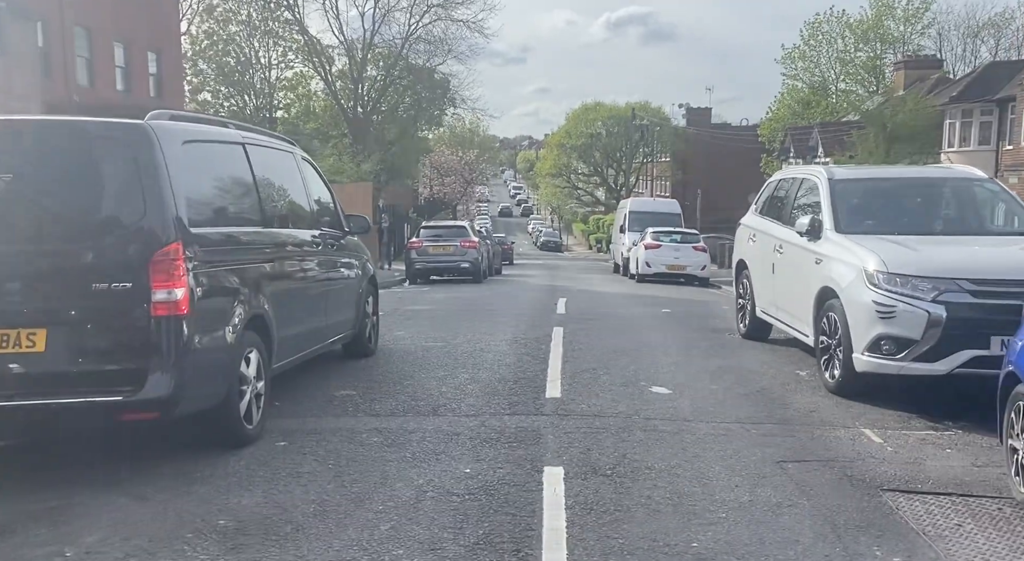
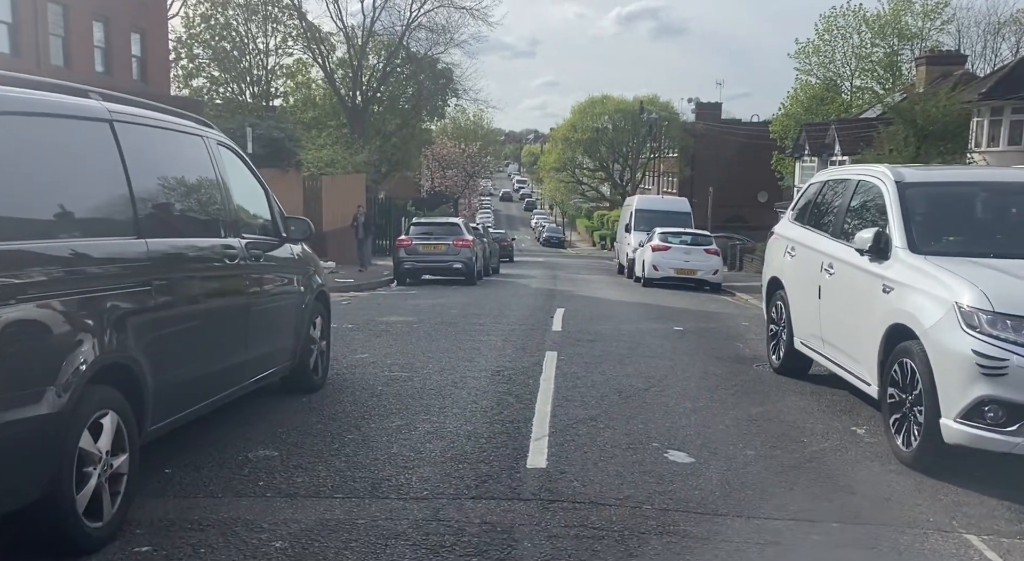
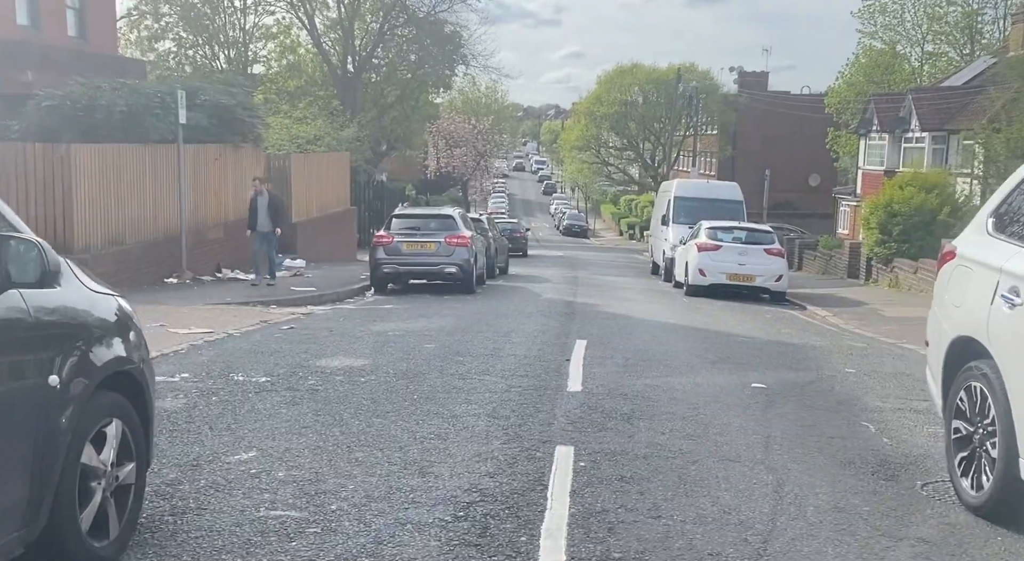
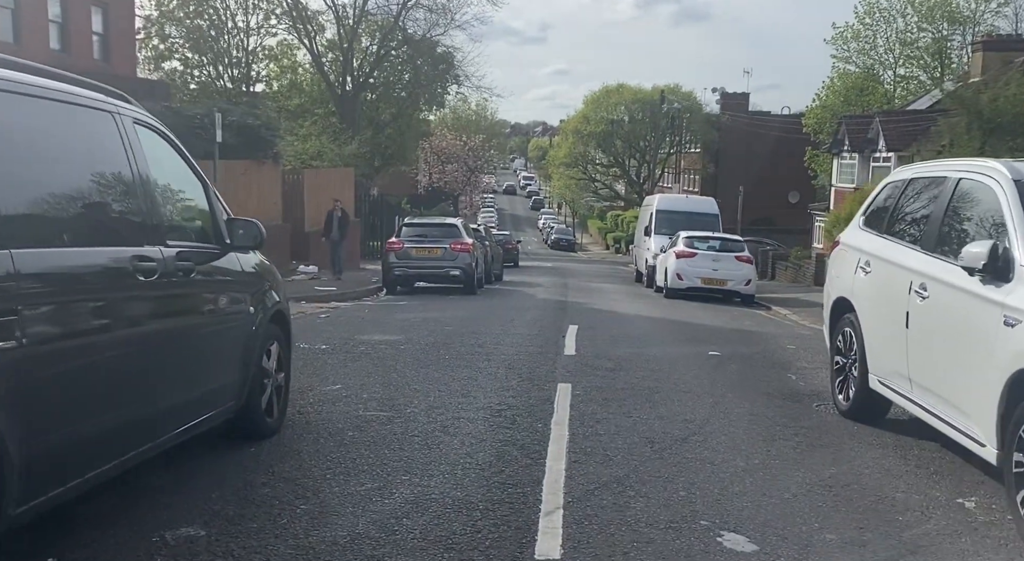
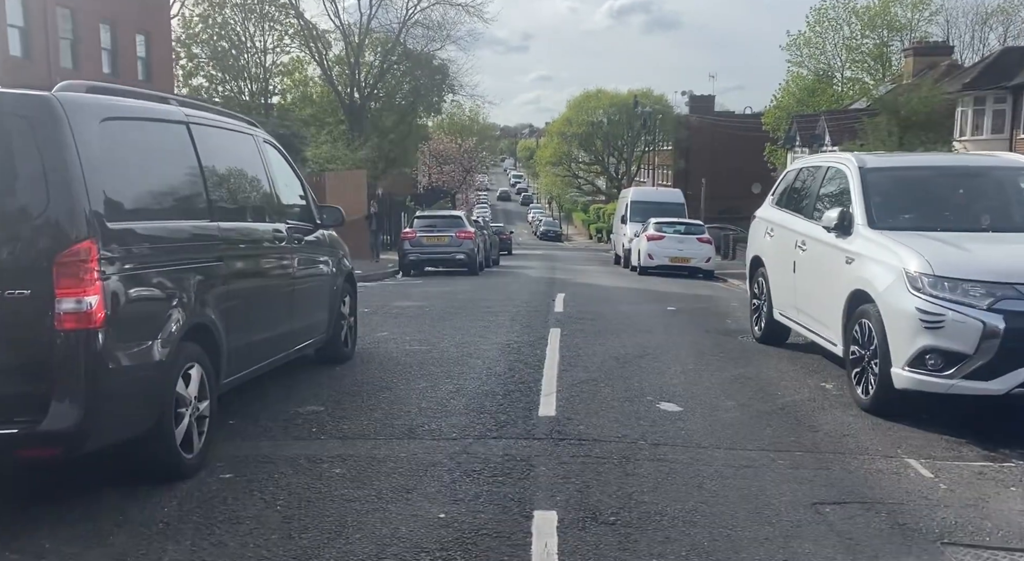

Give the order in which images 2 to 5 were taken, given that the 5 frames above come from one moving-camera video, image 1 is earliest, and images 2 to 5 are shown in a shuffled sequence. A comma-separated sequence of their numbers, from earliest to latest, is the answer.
5, 2, 4, 3
